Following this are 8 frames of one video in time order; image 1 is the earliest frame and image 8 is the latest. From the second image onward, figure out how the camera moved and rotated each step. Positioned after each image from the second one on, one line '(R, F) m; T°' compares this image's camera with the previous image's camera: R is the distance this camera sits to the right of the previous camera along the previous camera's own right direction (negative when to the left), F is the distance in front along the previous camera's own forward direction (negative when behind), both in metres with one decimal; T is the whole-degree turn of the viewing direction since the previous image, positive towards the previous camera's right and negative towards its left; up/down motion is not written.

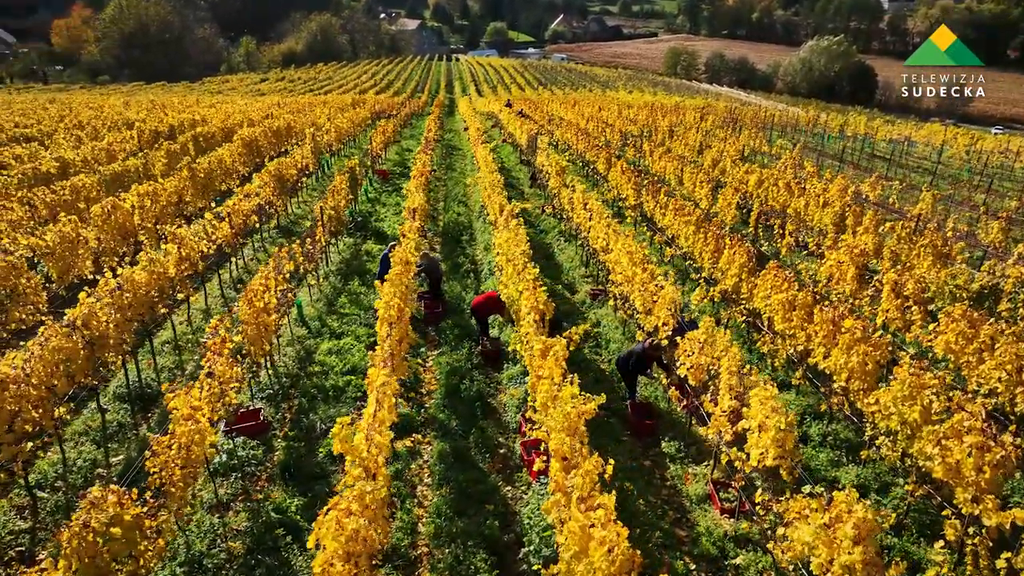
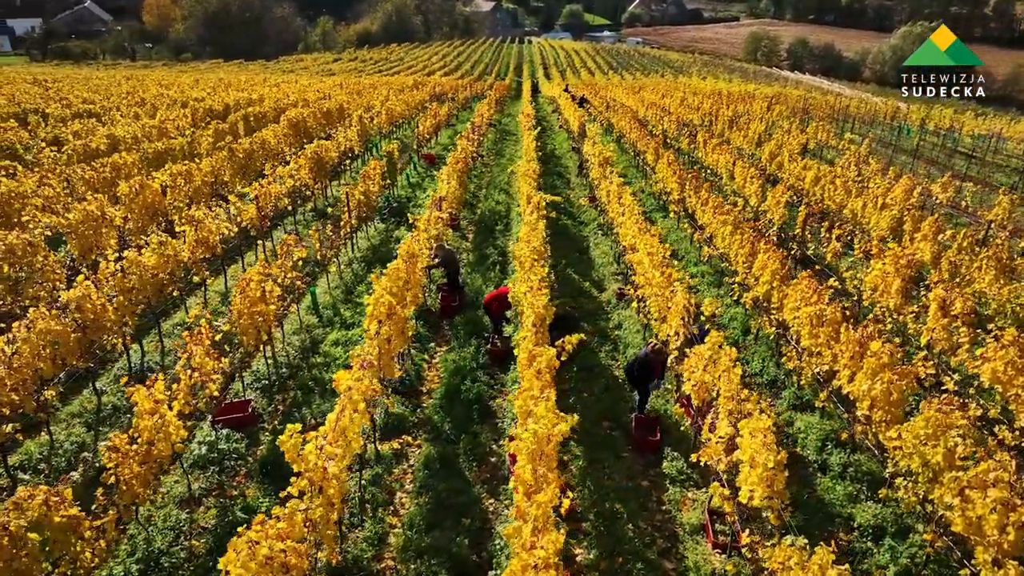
(+1.2, +0.8) m; -5°
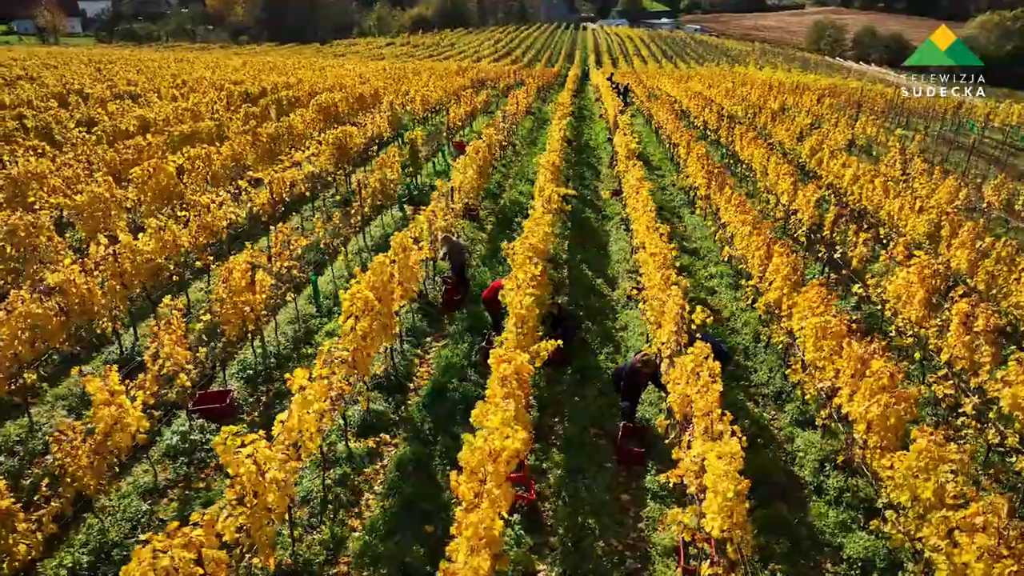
(+1.1, +0.5) m; -4°
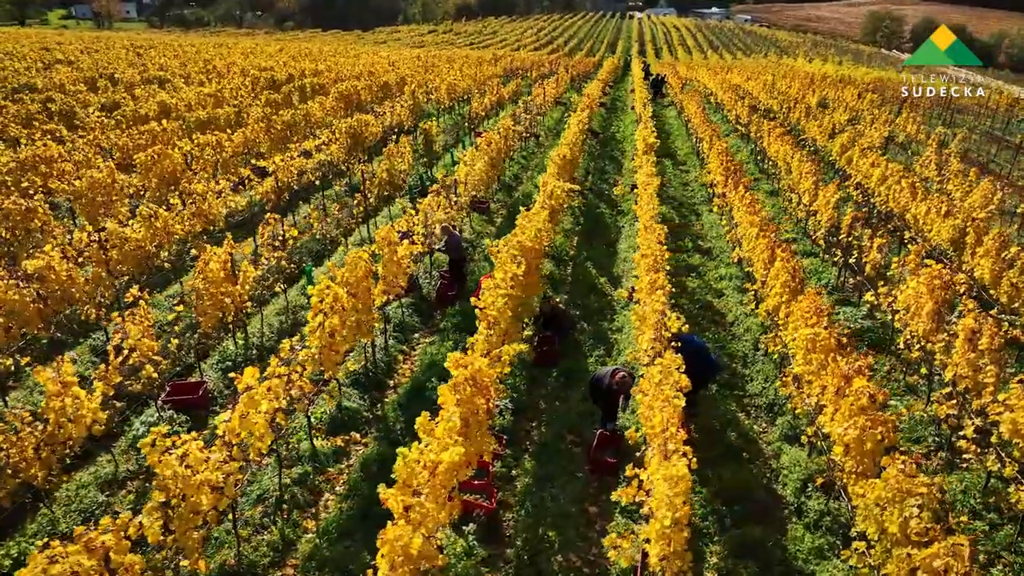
(+1.1, +0.4) m; -3°
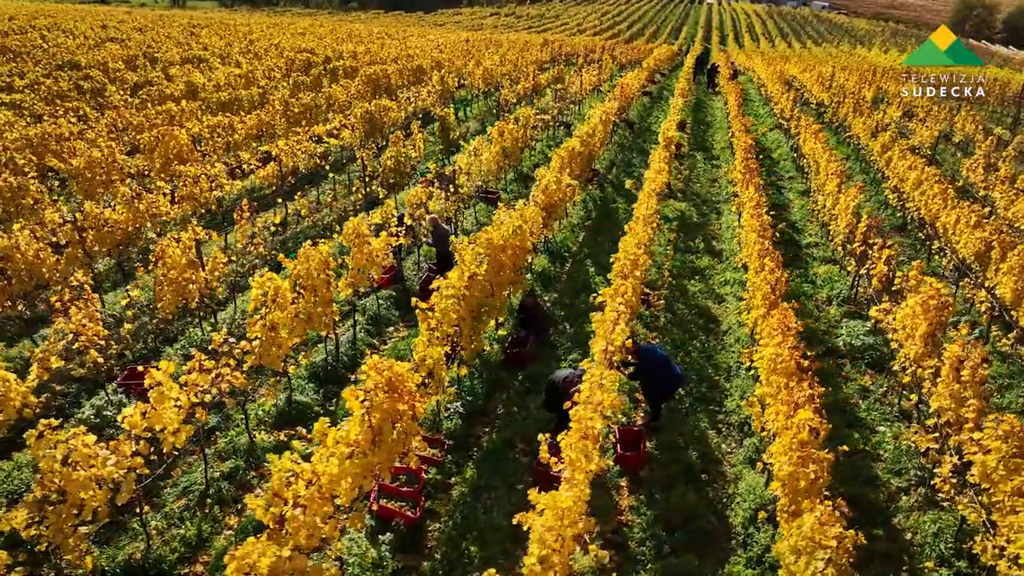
(+1.7, +0.5) m; -5°
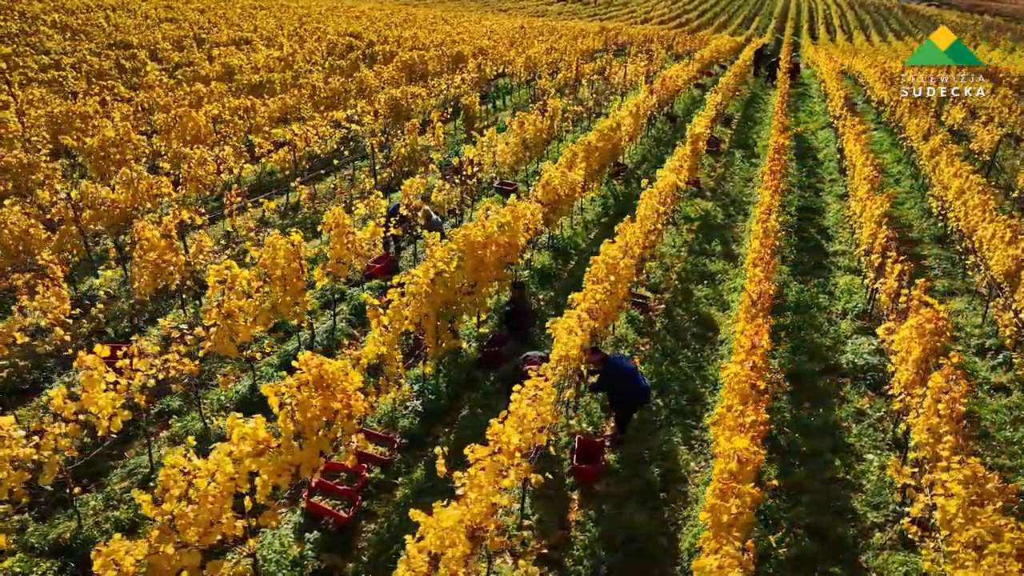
(+1.6, +0.4) m; -5°
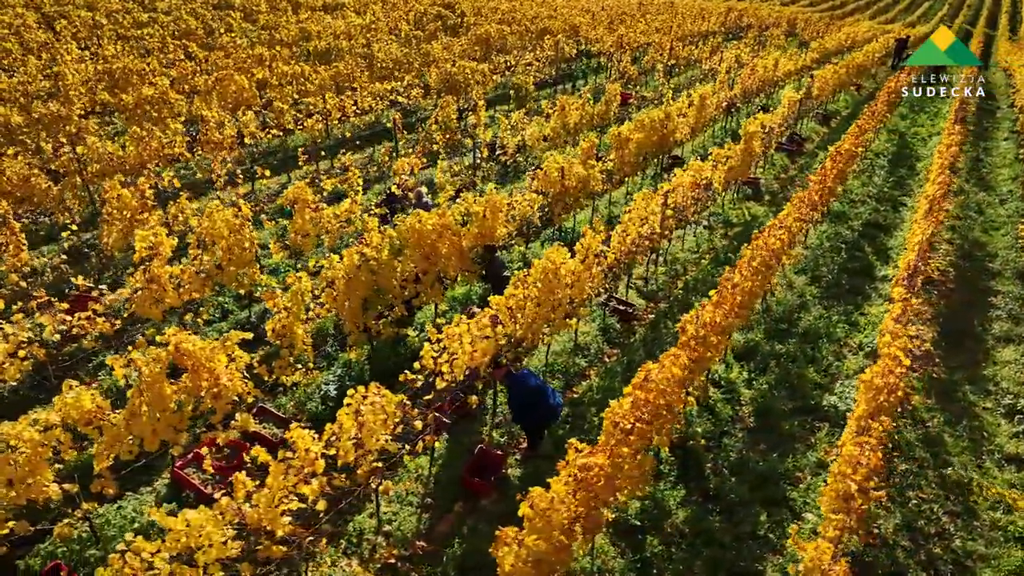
(+3.3, +0.9) m; -10°
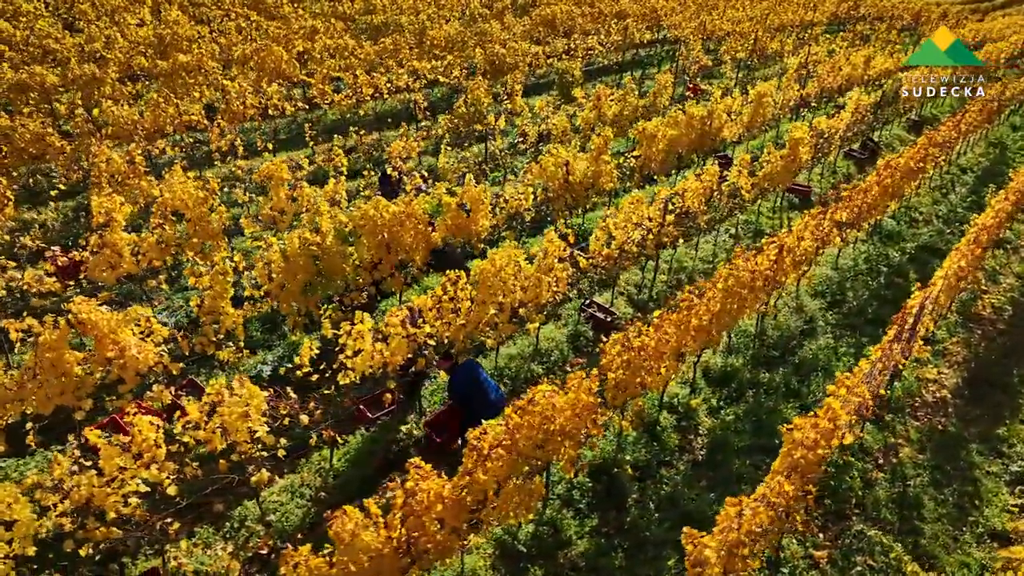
(+2.6, +0.7) m; -8°
